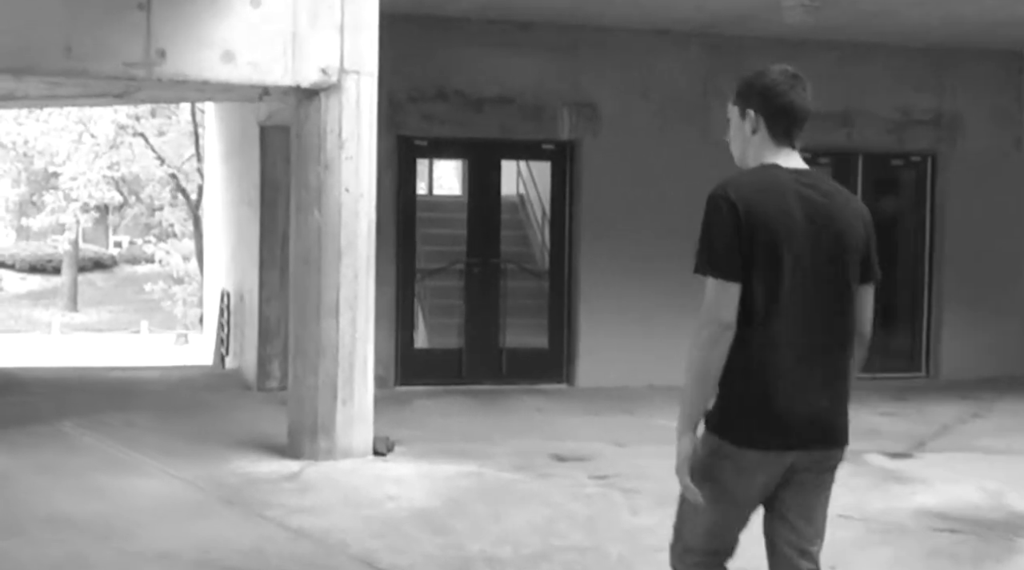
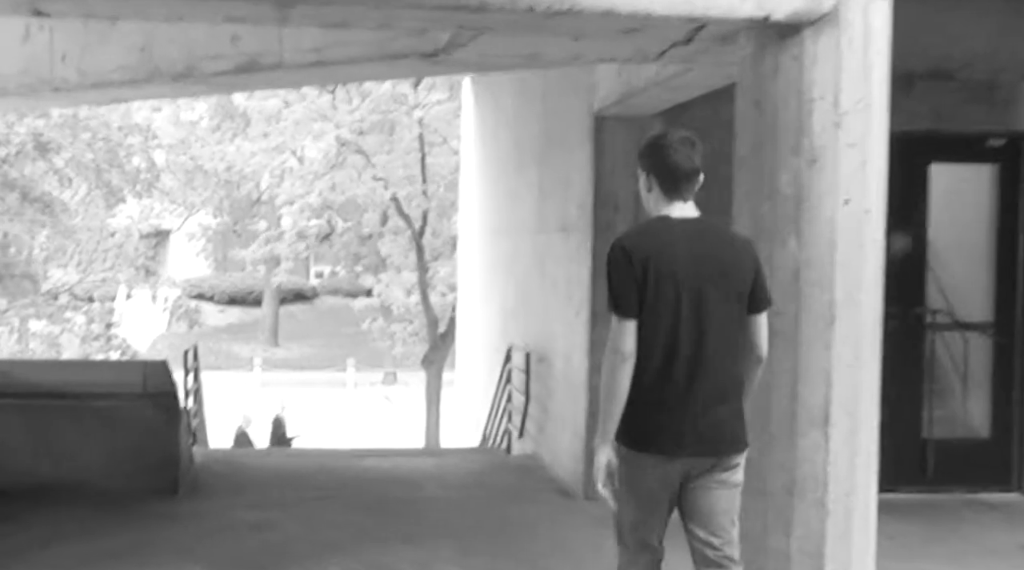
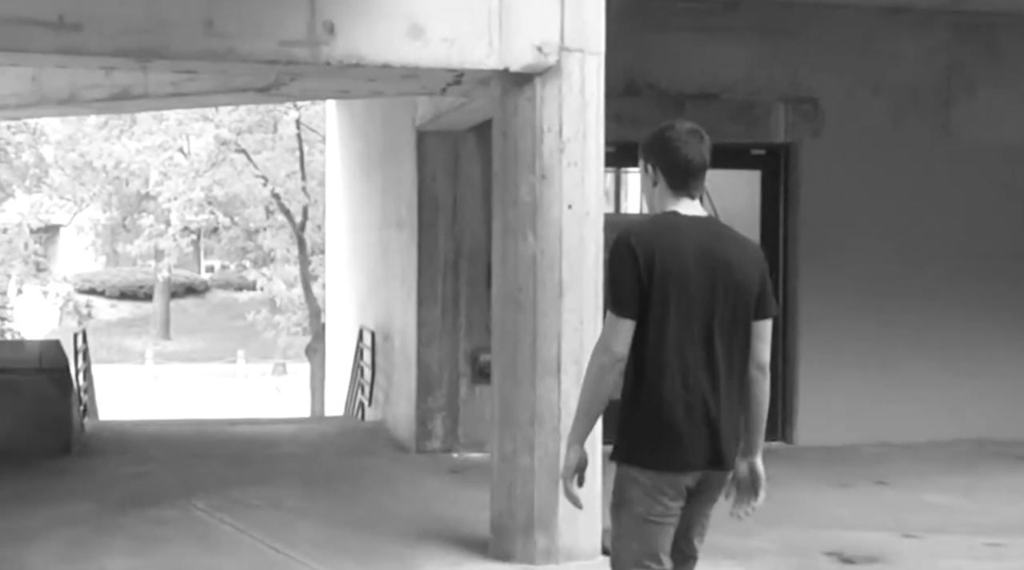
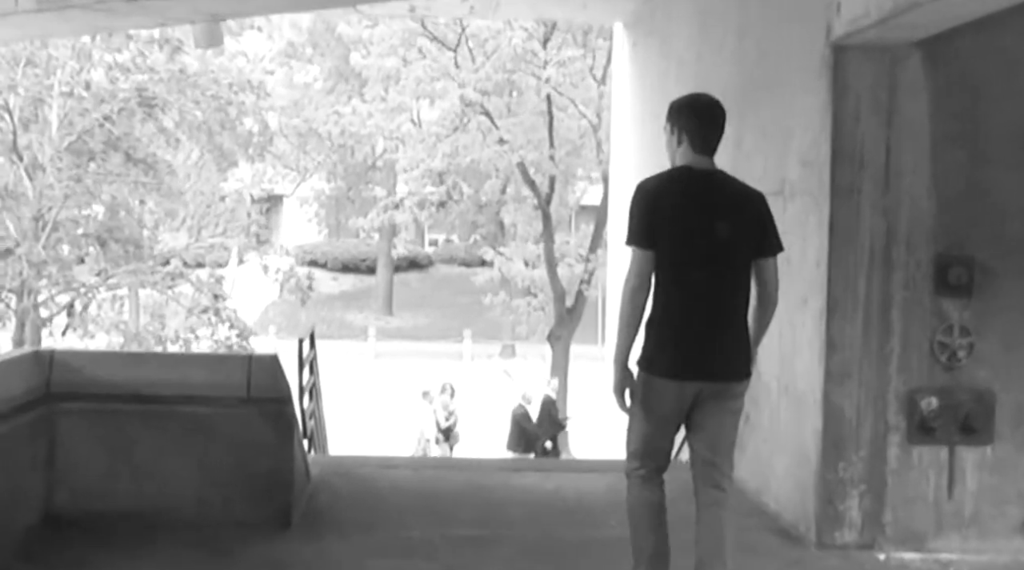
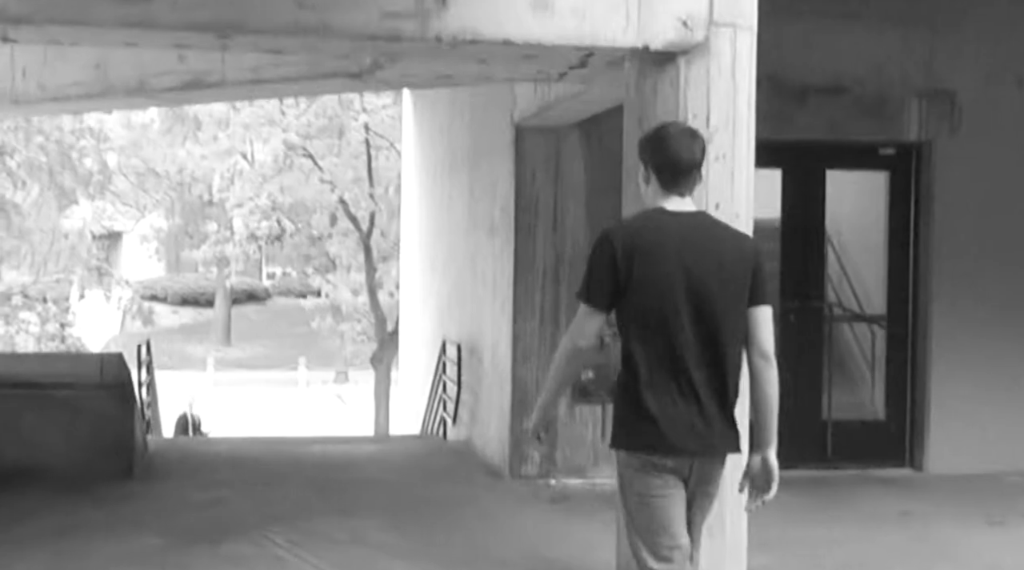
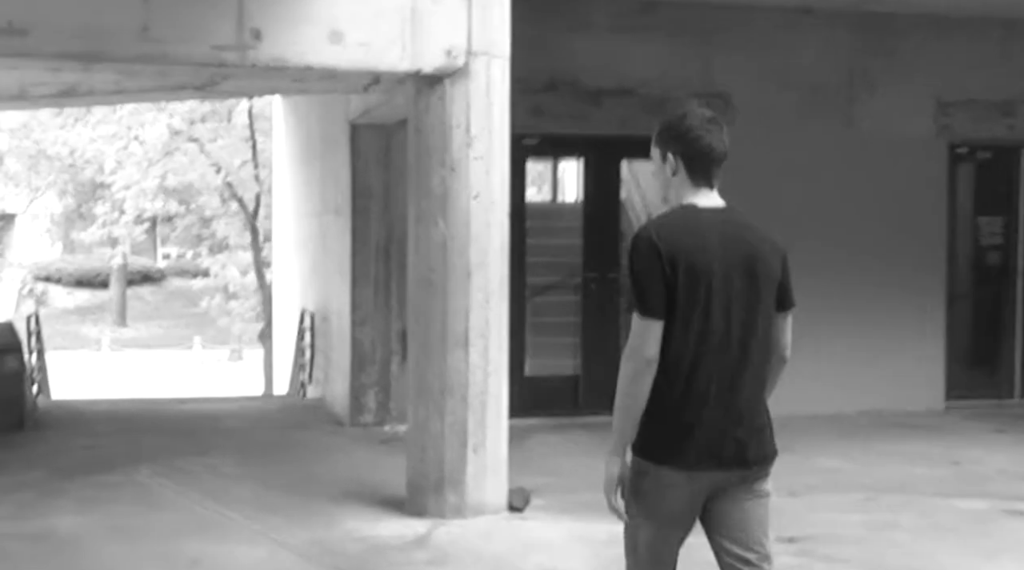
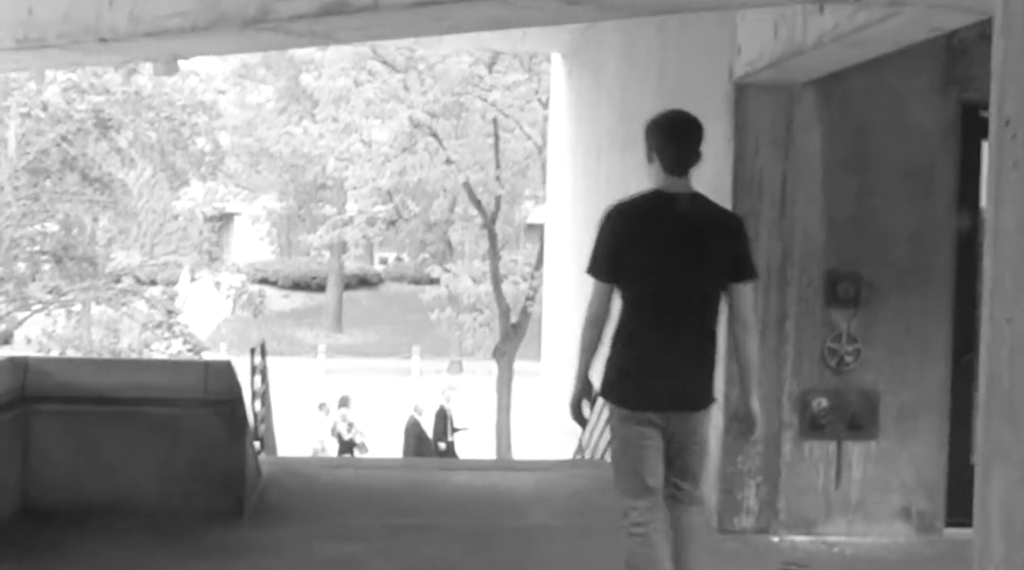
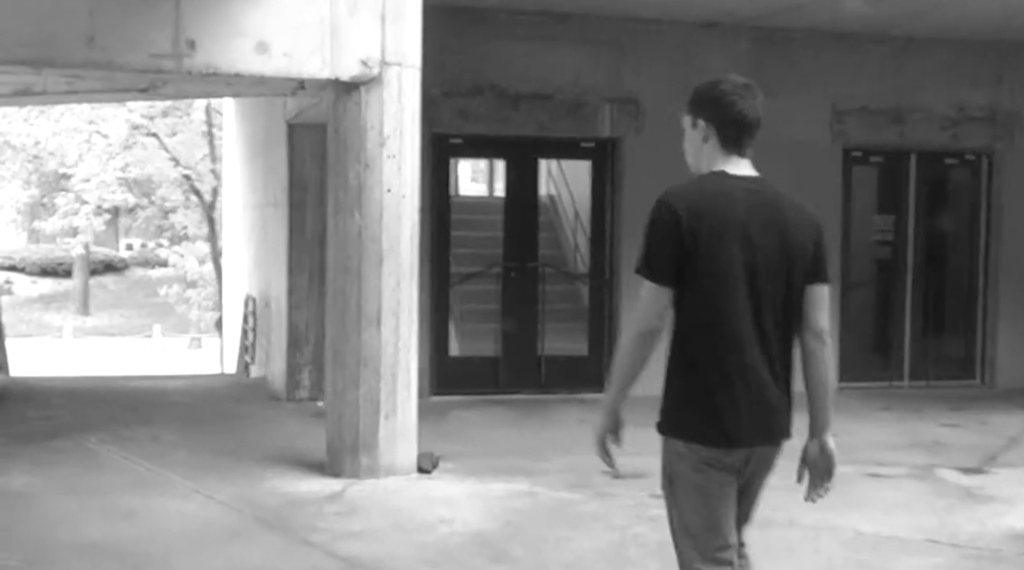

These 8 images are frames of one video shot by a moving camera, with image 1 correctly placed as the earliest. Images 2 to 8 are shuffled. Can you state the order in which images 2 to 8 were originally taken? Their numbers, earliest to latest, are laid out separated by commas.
8, 6, 3, 5, 2, 7, 4
